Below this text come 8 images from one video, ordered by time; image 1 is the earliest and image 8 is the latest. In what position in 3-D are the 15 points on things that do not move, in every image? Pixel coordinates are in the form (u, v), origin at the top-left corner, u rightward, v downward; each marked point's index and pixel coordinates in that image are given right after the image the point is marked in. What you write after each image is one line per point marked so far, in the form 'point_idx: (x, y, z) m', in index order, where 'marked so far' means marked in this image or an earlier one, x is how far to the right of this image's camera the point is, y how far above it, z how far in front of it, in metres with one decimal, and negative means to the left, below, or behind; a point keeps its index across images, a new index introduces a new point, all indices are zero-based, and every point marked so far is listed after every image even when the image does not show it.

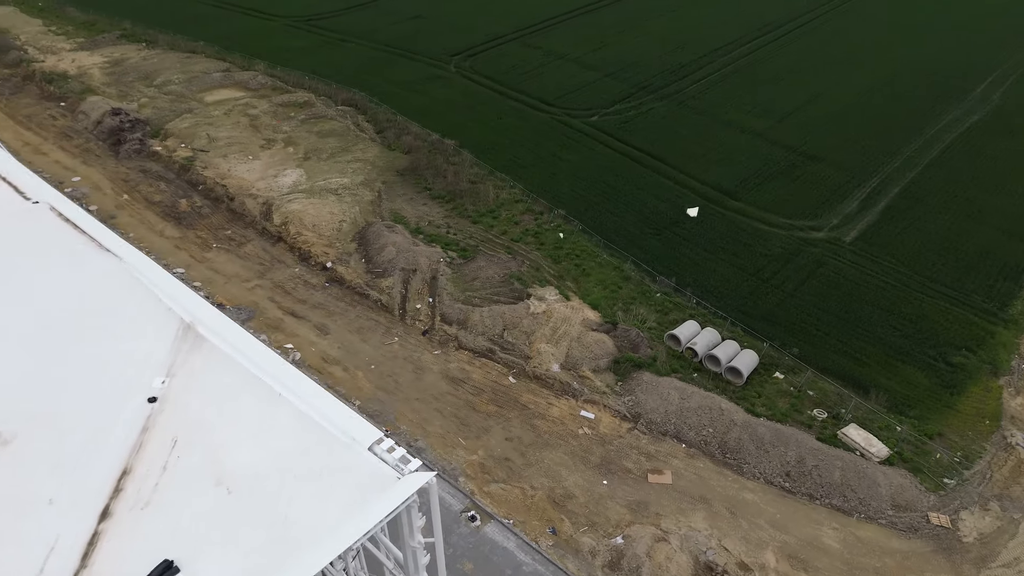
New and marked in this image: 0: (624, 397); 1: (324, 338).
0: (+2.6, -2.5, +16.7) m
1: (-4.8, -1.3, +18.6) m
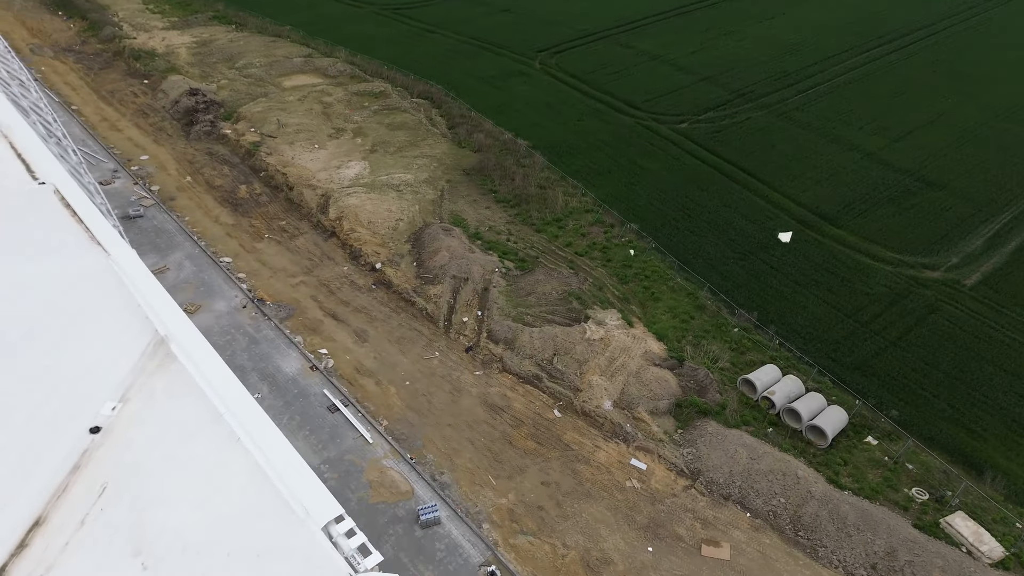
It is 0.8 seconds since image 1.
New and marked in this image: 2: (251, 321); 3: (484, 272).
0: (+3.4, -3.2, +14.5) m
1: (-3.6, -1.4, +17.3) m
2: (-6.4, -0.8, +17.9) m
3: (-0.8, +0.4, +19.0) m
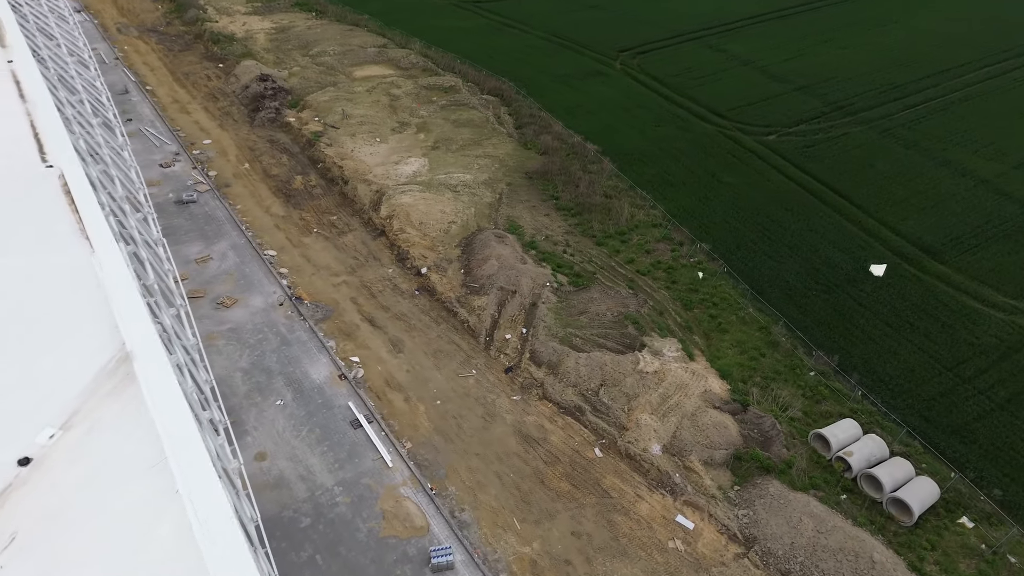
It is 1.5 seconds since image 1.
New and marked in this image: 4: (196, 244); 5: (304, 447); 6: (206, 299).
0: (+4.0, -3.9, +12.7) m
1: (-2.6, -1.5, +16.1) m
2: (-5.3, -0.7, +17.0) m
3: (+0.5, +0.1, +17.5) m
4: (-8.5, +1.2, +19.6) m
5: (-4.0, -3.0, +13.9) m
6: (-7.4, -0.3, +17.6) m
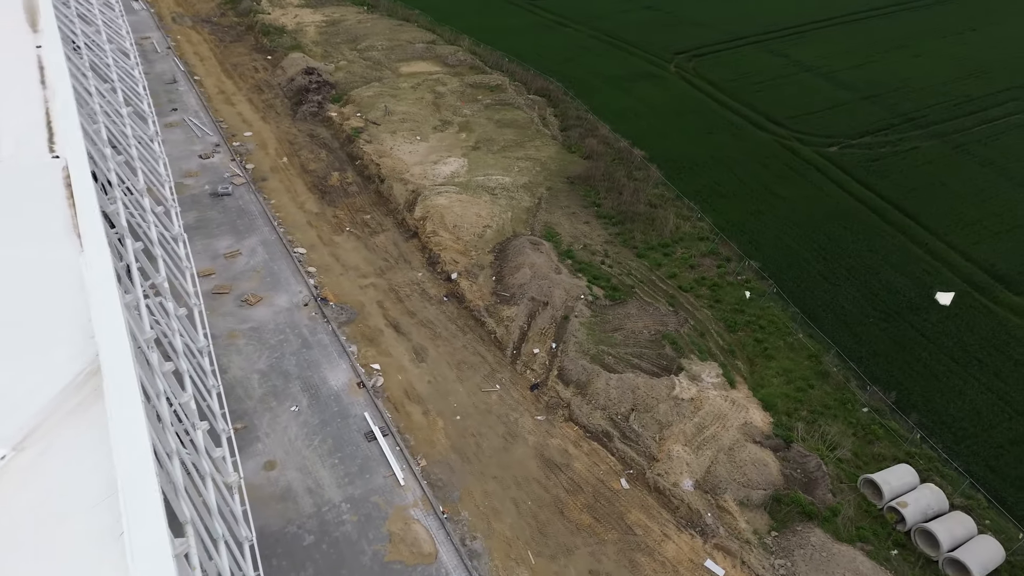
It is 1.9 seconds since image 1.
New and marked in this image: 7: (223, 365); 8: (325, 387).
0: (+4.2, -4.3, +11.5) m
1: (-2.0, -1.7, +15.4) m
2: (-4.6, -0.8, +16.5) m
3: (+1.3, -0.2, +16.6) m
4: (-7.6, +1.3, +19.2) m
5: (-3.6, -3.1, +13.2) m
6: (-6.7, -0.2, +17.2) m
7: (-6.0, -1.6, +15.2) m
8: (-3.8, -2.0, +14.8) m
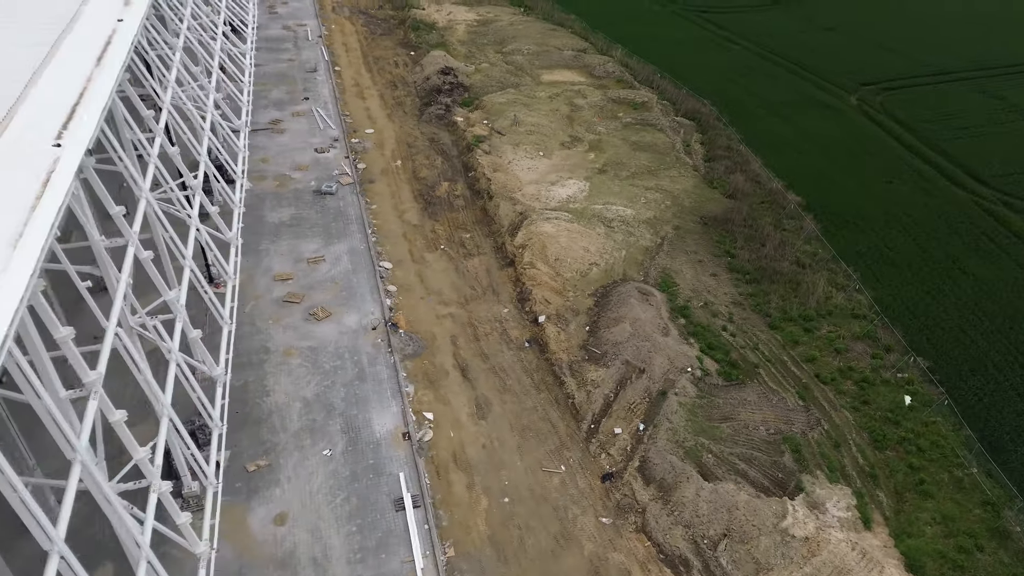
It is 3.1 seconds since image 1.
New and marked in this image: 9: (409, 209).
0: (+4.2, -5.8, +8.1) m
1: (-0.7, -2.5, +13.1) m
2: (-2.9, -1.2, +14.7) m
3: (+3.0, -1.5, +13.7) m
4: (-4.9, +1.2, +18.0) m
5: (-2.8, -3.6, +11.3) m
6: (-4.6, -0.4, +15.8) m
7: (-4.6, -1.9, +13.7) m
8: (-2.6, -2.5, +12.9) m
9: (-2.8, +2.1, +19.5) m
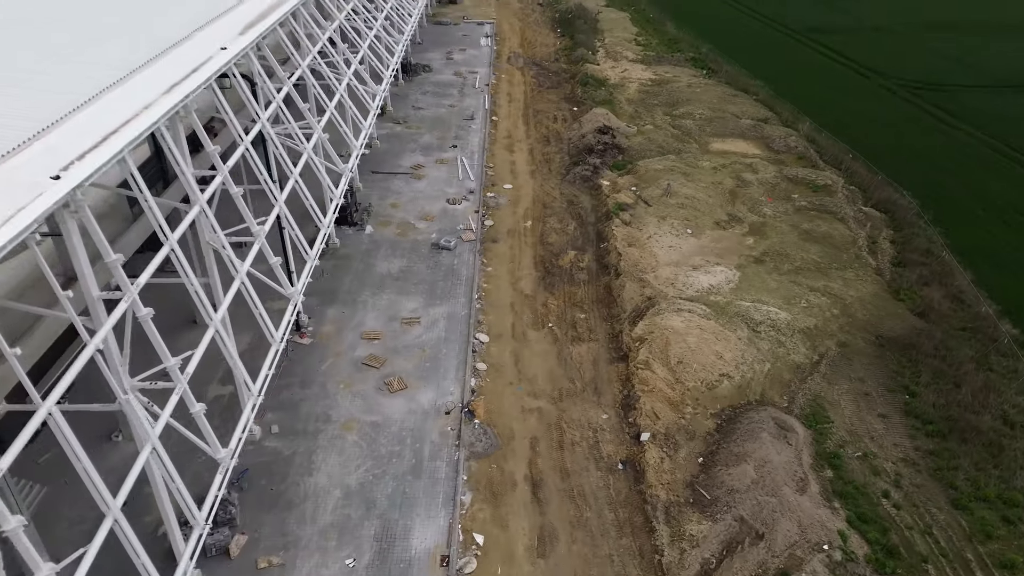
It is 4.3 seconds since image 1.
0: (+3.4, -7.5, +4.4) m
1: (+0.3, -4.0, +10.5) m
2: (-1.3, -2.6, +12.6) m
3: (+4.1, -3.6, +10.3) m
4: (-2.2, -0.3, +16.4) m
5: (-2.4, -4.7, +9.2) m
6: (-2.6, -1.6, +14.1) m
7: (-3.3, -2.9, +12.0) m
8: (-1.6, -3.8, +10.7) m
9: (+0.3, +0.3, +17.4) m
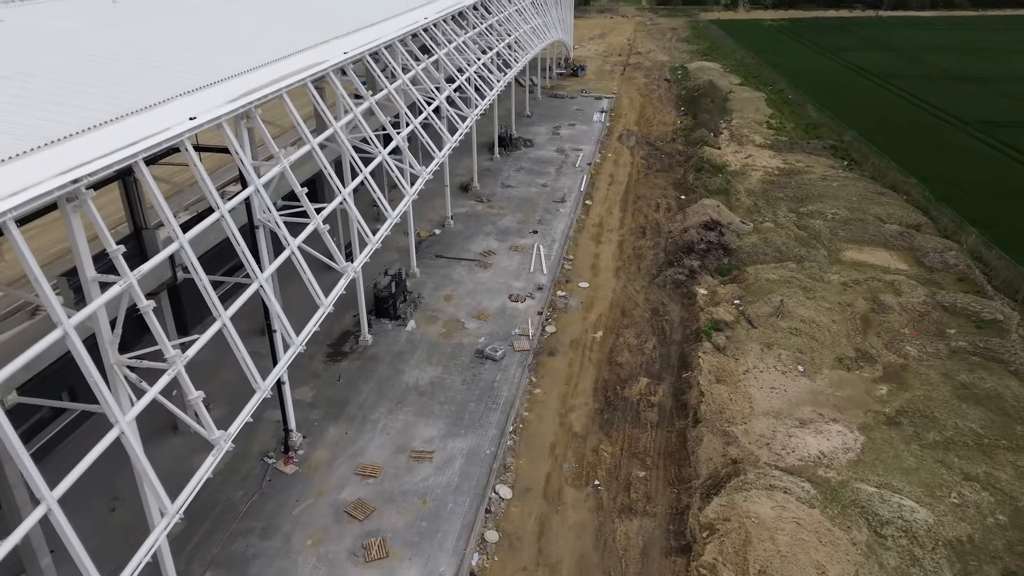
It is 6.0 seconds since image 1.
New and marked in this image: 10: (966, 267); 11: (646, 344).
0: (+1.4, -9.1, 0.0) m
1: (-0.3, -5.9, +6.9) m
2: (-1.4, -4.6, +9.3) m
3: (+3.4, -5.8, +6.0) m
4: (-1.4, -2.5, +13.4) m
5: (-3.2, -6.2, +6.0) m
6: (-2.4, -3.6, +11.1) m
7: (-3.5, -4.7, +9.0) m
8: (-2.1, -5.5, +7.4) m
9: (+1.3, -2.3, +14.0) m
10: (+11.8, +0.6, +18.8) m
11: (+3.0, -1.2, +15.9) m
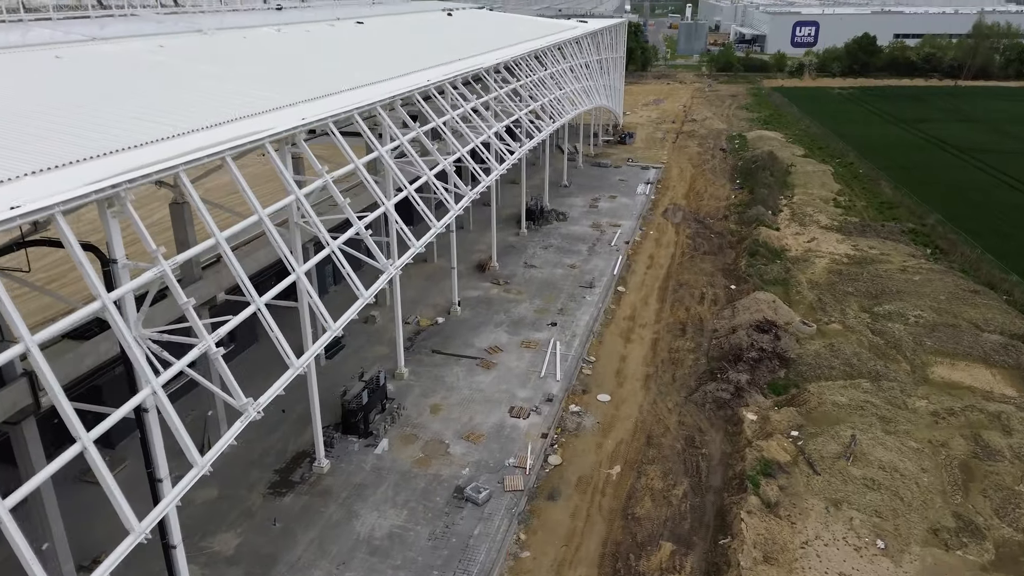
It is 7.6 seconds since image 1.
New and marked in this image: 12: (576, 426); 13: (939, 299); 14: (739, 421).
0: (-0.3, -9.9, -3.9) m
1: (-1.3, -7.2, +3.3) m
2: (-2.2, -6.1, +5.9) m
3: (+2.3, -7.2, +2.1) m
4: (-1.8, -4.4, +10.1) m
5: (-4.3, -7.4, +2.6) m
6: (-3.0, -5.3, +7.8) m
7: (-4.3, -6.1, +5.8) m
8: (-3.1, -6.9, +4.0) m
9: (+1.0, -4.3, +10.5) m
10: (+11.8, -2.2, +14.7) m
11: (+2.8, -3.4, +12.4) m
12: (+1.3, -2.7, +14.3) m
13: (+11.4, -0.3, +19.4) m
14: (+4.4, -2.6, +14.1) m
